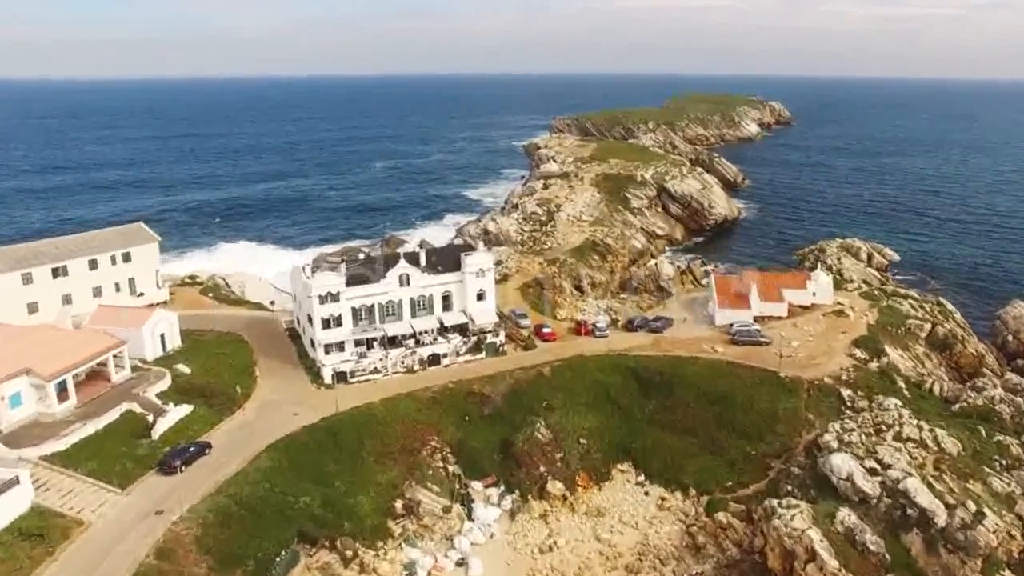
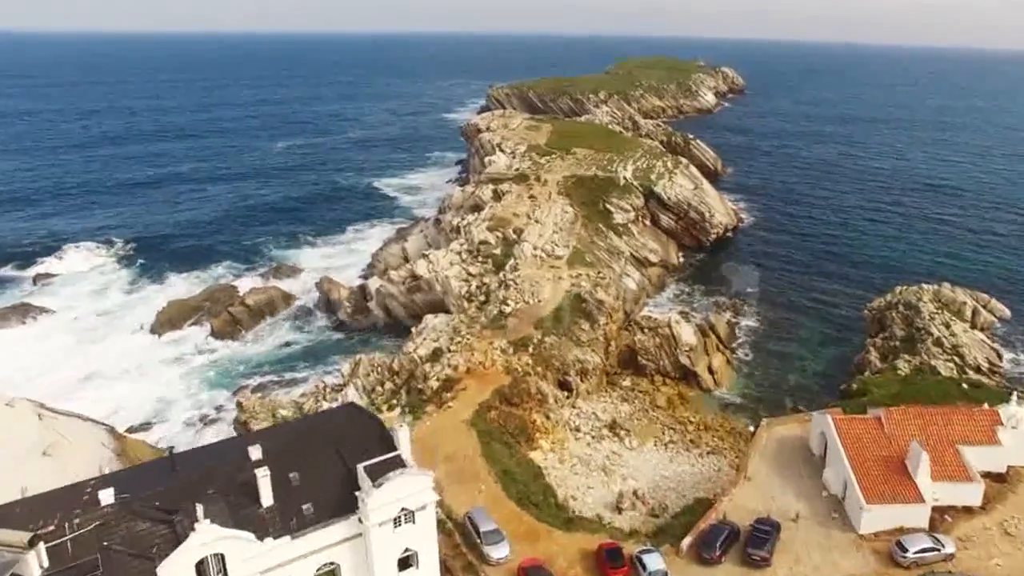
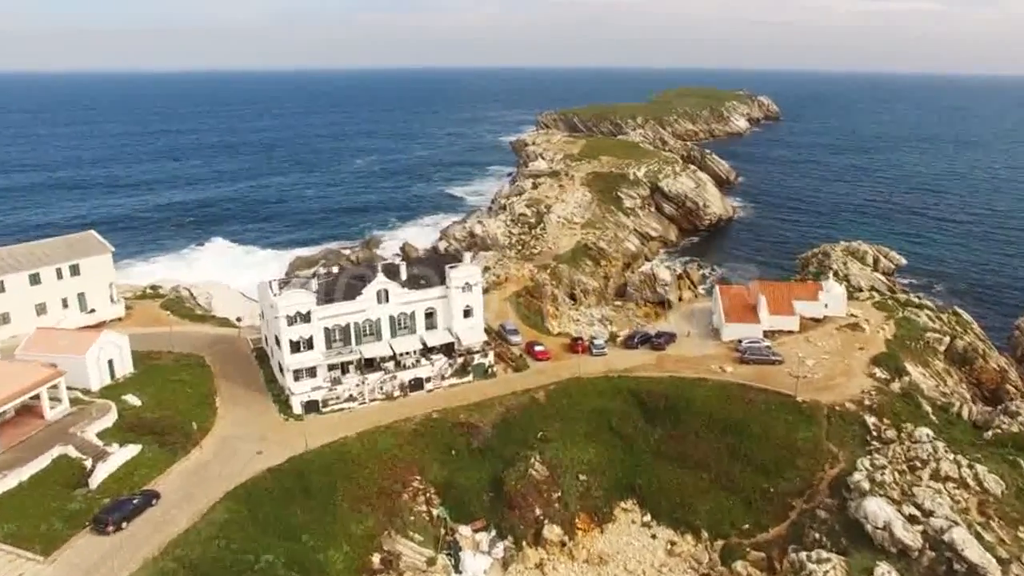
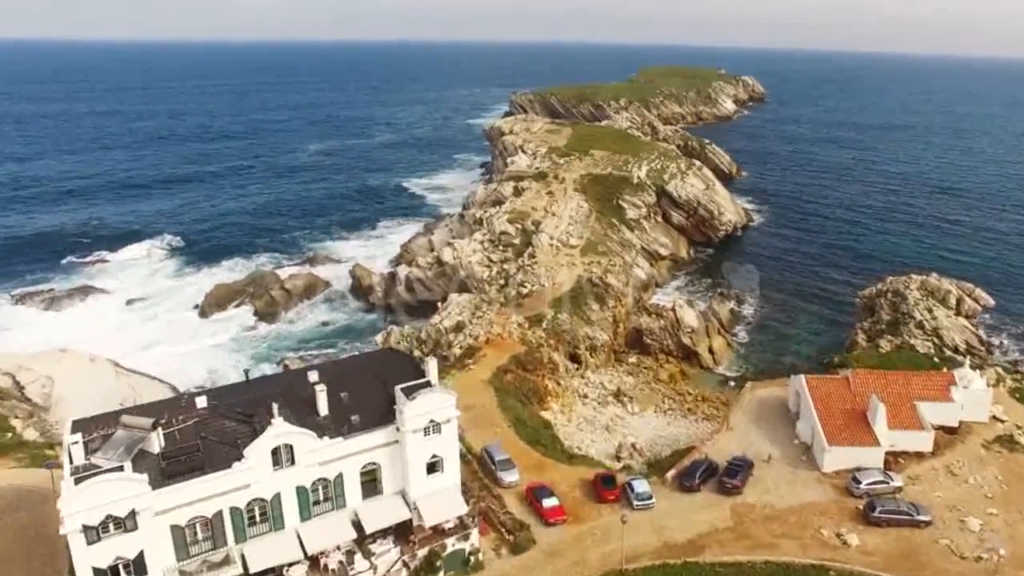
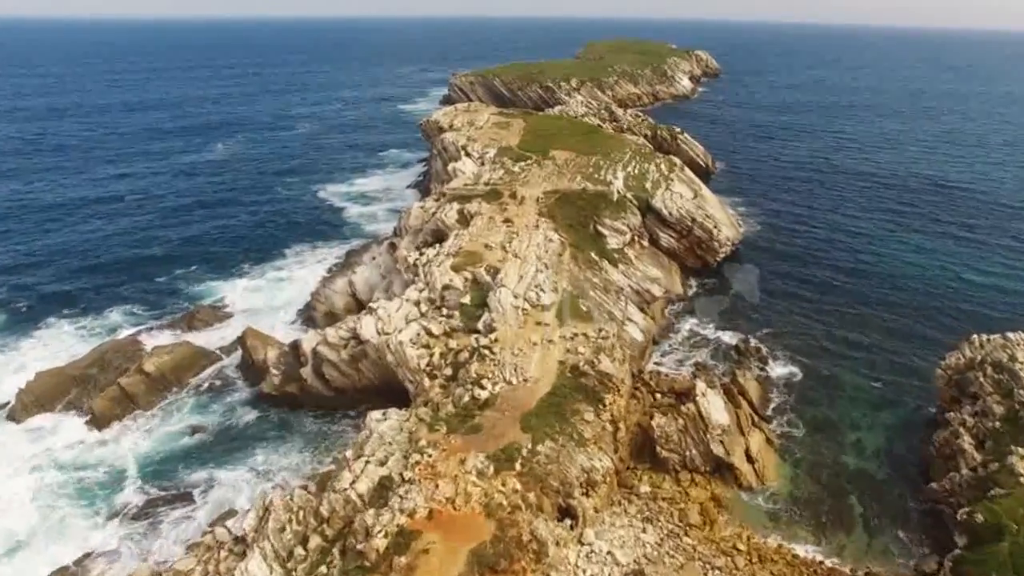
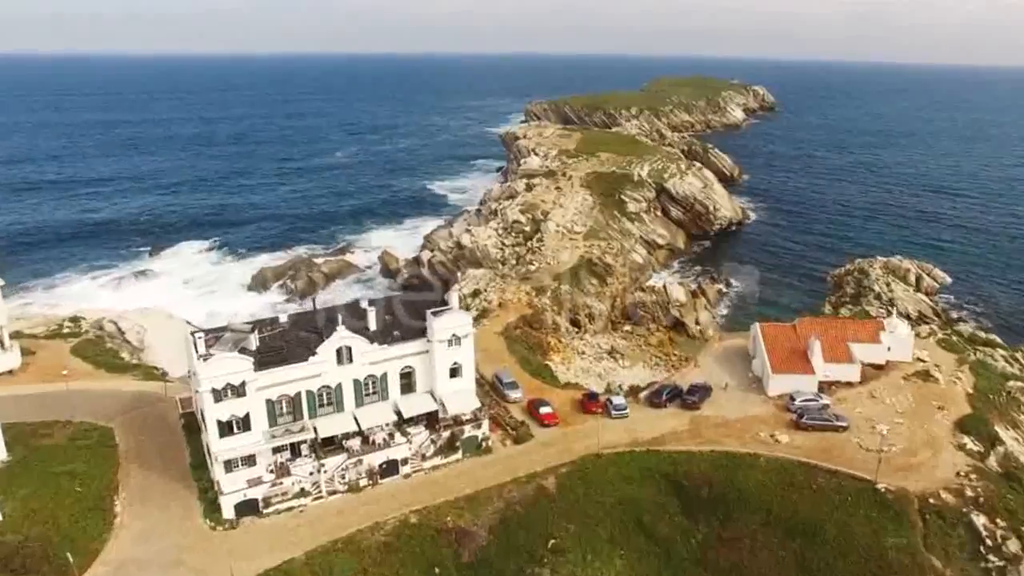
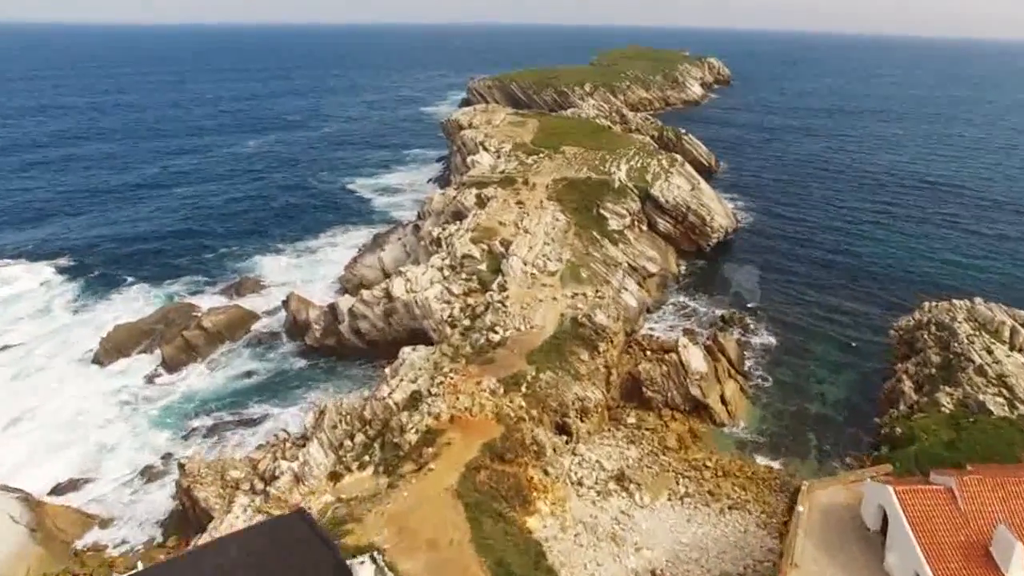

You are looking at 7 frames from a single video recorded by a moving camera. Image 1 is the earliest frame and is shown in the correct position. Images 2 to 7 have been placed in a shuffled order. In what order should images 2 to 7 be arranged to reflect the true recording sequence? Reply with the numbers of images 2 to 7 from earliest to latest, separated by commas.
3, 6, 4, 2, 7, 5
